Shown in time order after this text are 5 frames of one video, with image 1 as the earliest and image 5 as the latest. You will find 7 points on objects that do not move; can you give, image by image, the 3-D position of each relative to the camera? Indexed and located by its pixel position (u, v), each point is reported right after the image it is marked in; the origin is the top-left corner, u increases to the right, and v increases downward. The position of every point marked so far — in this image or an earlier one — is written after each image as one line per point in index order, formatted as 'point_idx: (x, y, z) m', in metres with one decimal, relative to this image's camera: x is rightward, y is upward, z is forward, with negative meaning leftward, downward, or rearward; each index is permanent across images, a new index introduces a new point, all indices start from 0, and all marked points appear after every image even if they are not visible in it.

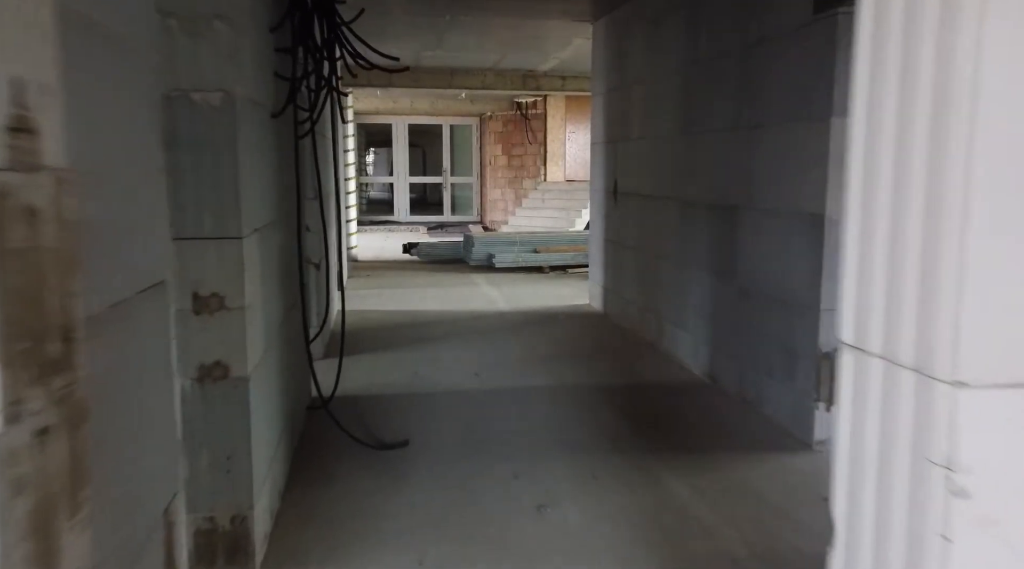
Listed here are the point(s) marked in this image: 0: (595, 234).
0: (+0.7, +0.4, +6.1) m
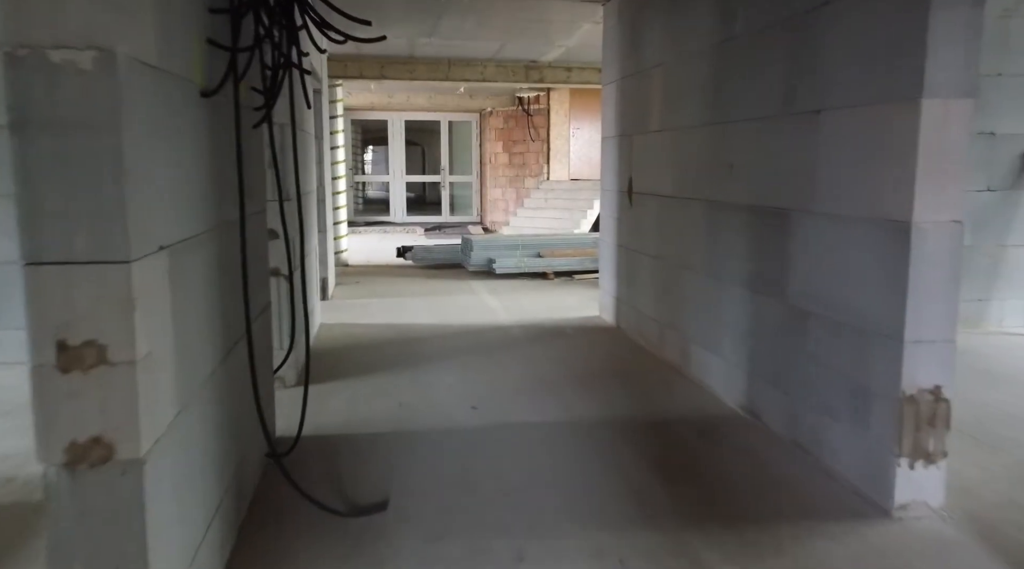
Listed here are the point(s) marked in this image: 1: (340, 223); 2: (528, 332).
0: (+0.7, +0.3, +5.5) m
1: (-1.9, +0.7, +8.4) m
2: (+0.1, -0.3, +5.2) m
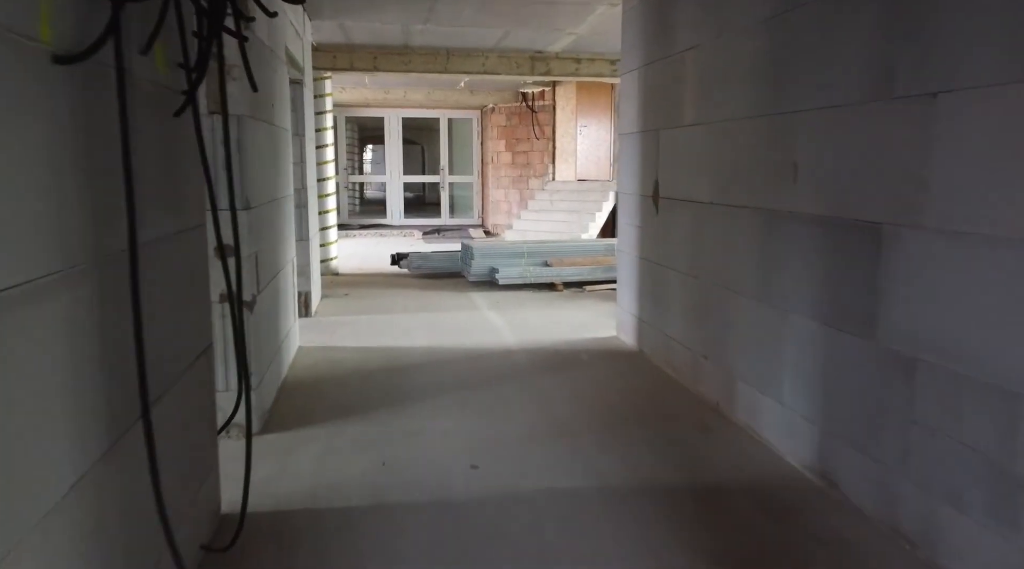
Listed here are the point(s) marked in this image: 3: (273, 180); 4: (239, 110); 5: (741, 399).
0: (+0.7, +0.2, +4.8) m
1: (-1.9, +0.6, +7.8) m
2: (+0.1, -0.4, +4.5) m
3: (-1.2, +0.5, +3.8) m
4: (-1.1, +0.7, +3.0) m
5: (+1.0, -0.5, +3.2) m
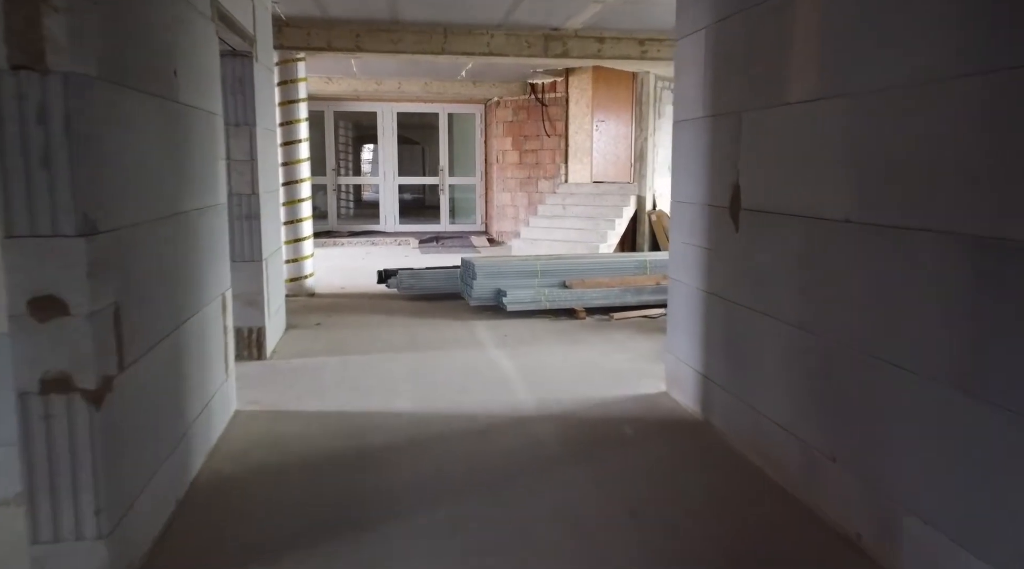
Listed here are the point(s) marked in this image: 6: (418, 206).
0: (+0.8, 0.0, +3.6) m
1: (-1.8, +0.4, +6.5) m
2: (+0.2, -0.6, +3.3) m
3: (-1.1, +0.3, +2.6) m
4: (-1.0, +0.5, +1.7) m
5: (+1.0, -0.7, +2.0) m
6: (-1.5, +1.2, +12.1) m
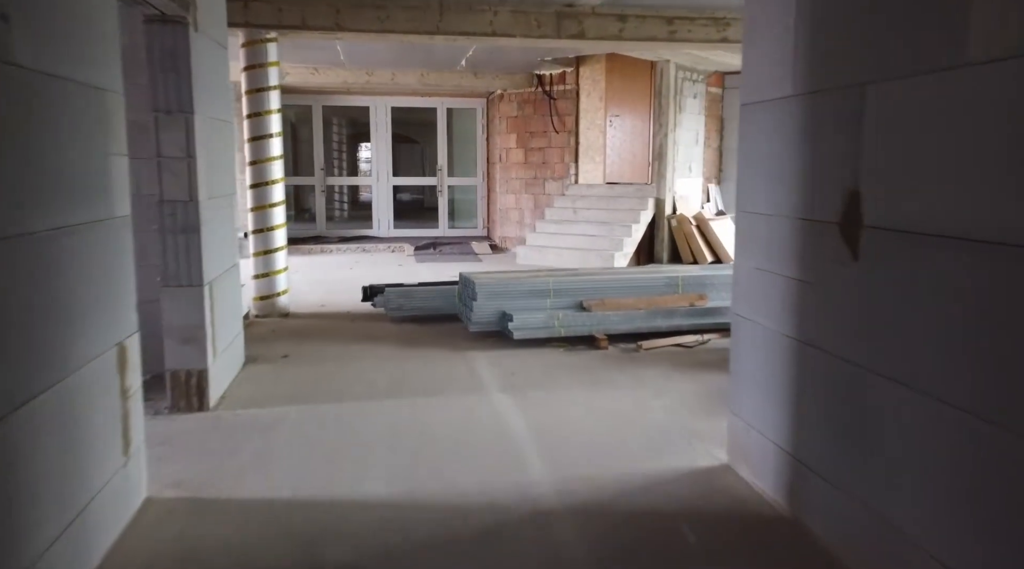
0: (+0.8, -0.1, +2.7) m
1: (-1.7, +0.2, +5.6) m
2: (+0.3, -0.8, +2.3) m
3: (-1.1, +0.2, +1.6) m
4: (-1.0, +0.4, +0.8) m
5: (+1.1, -0.8, +1.0) m
6: (-1.4, +1.1, +11.2) m
